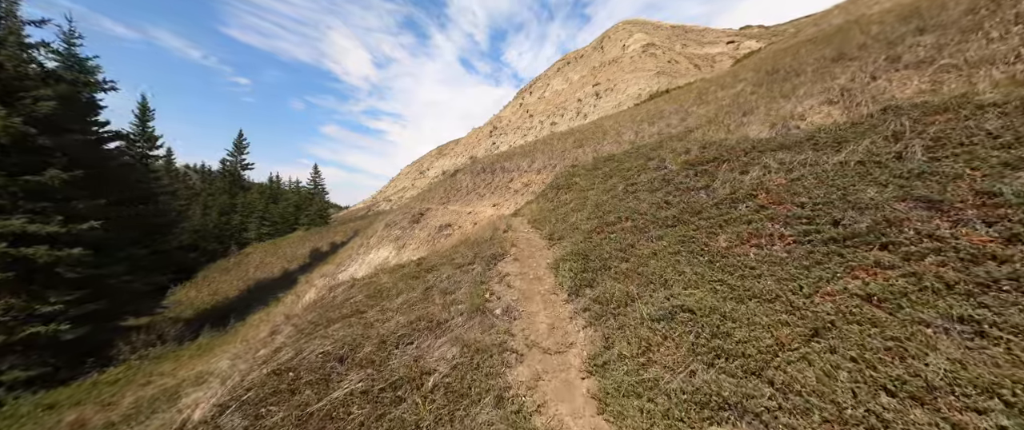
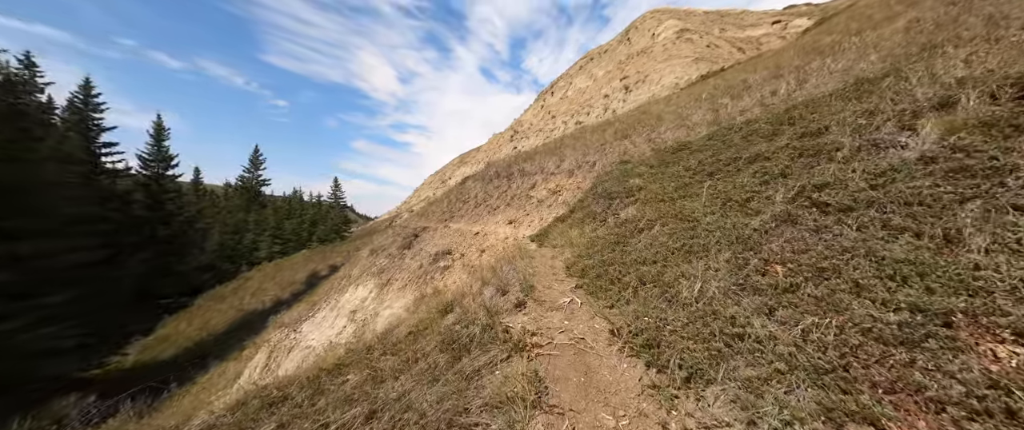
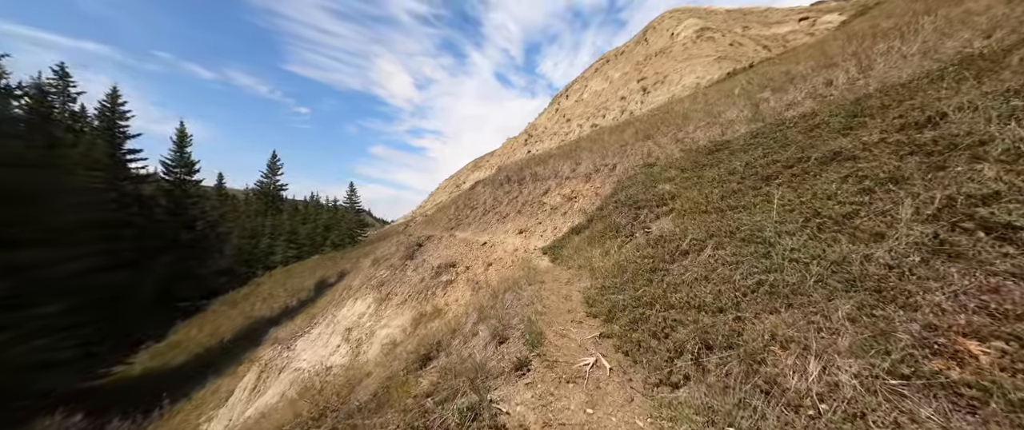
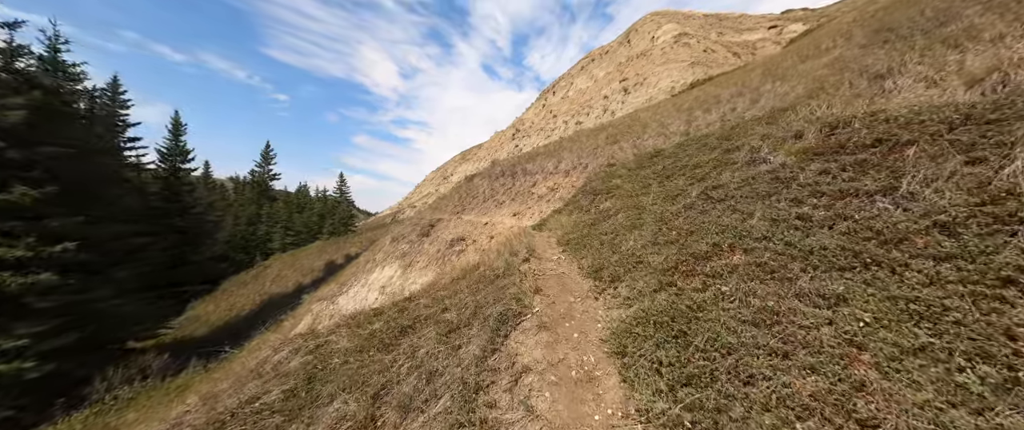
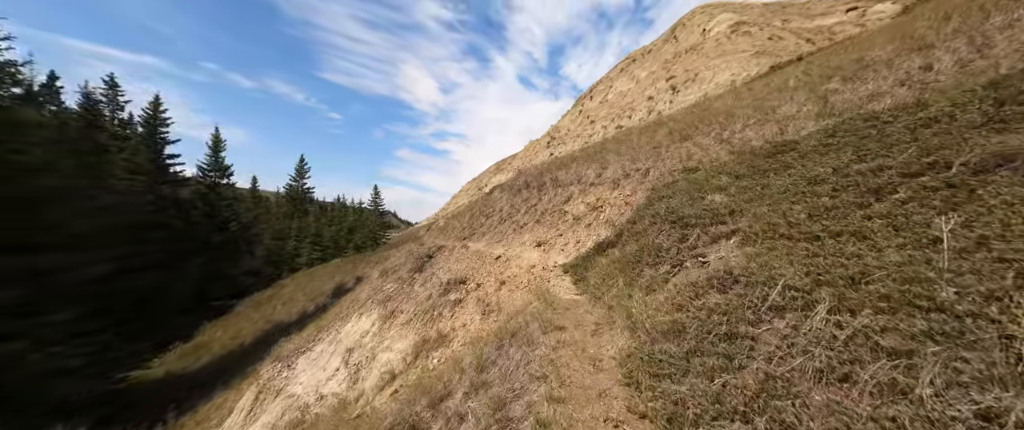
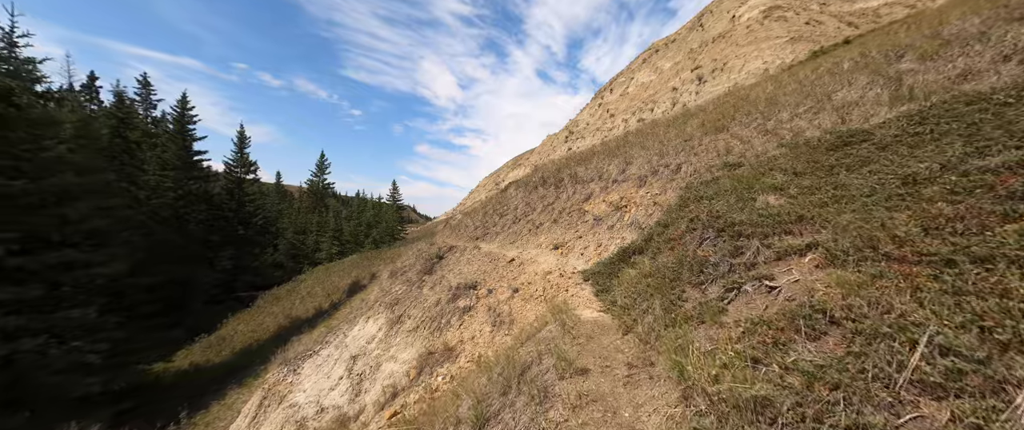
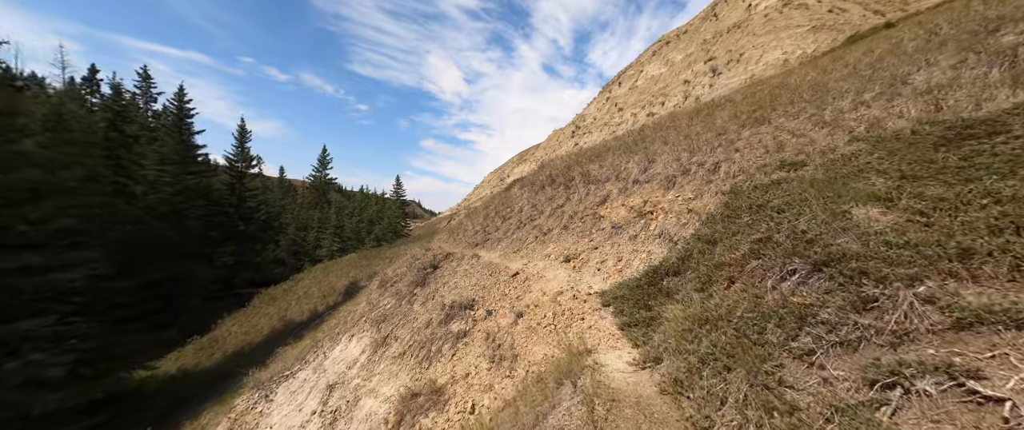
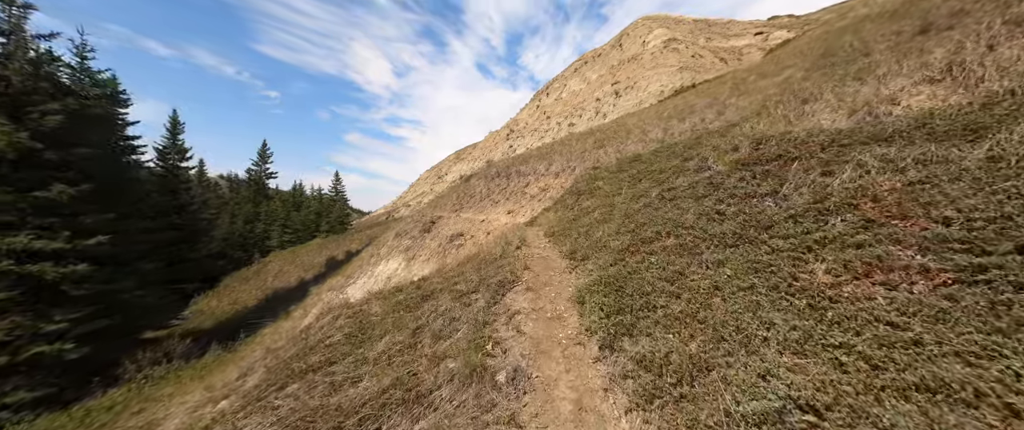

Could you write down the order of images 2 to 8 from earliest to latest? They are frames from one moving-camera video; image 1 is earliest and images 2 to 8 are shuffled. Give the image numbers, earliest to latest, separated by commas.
8, 4, 2, 3, 5, 6, 7
